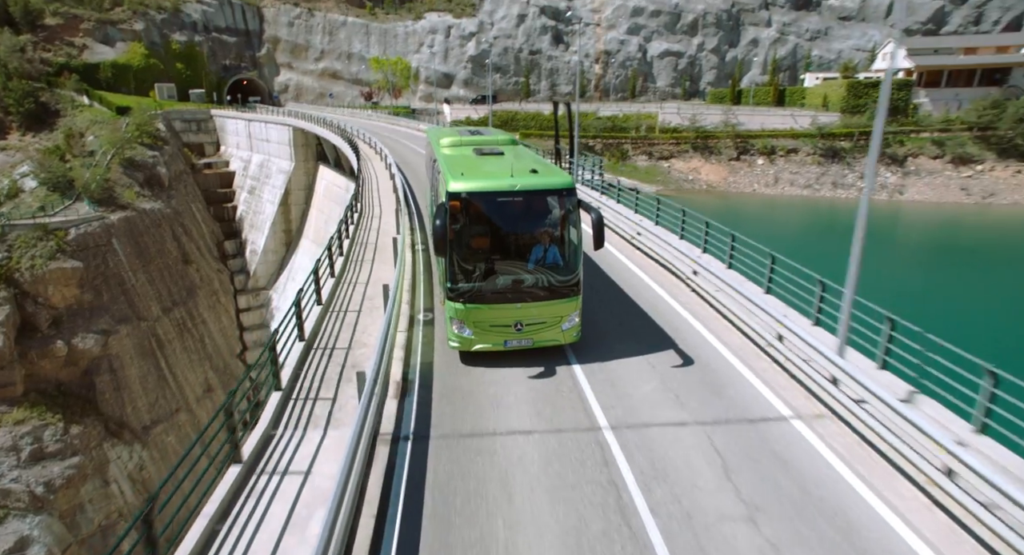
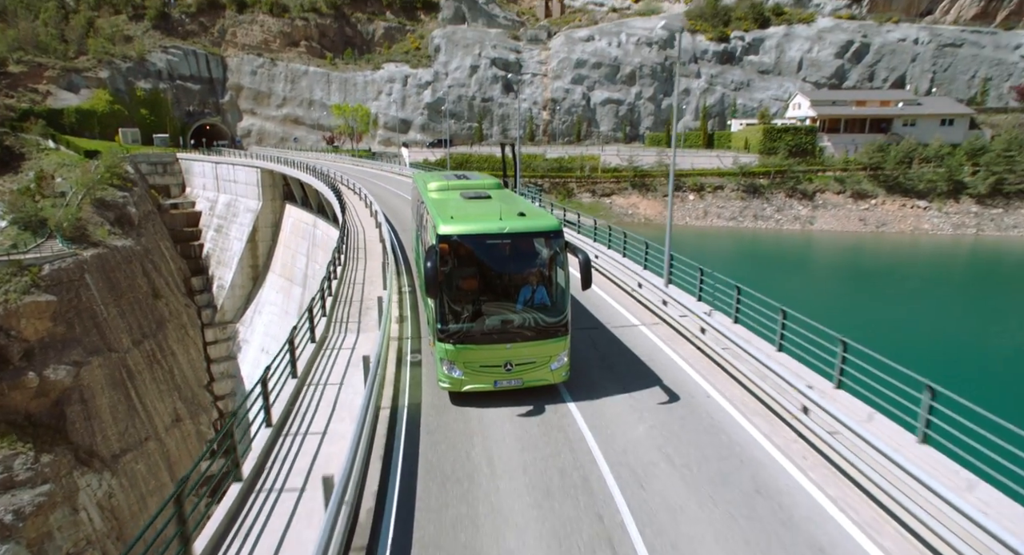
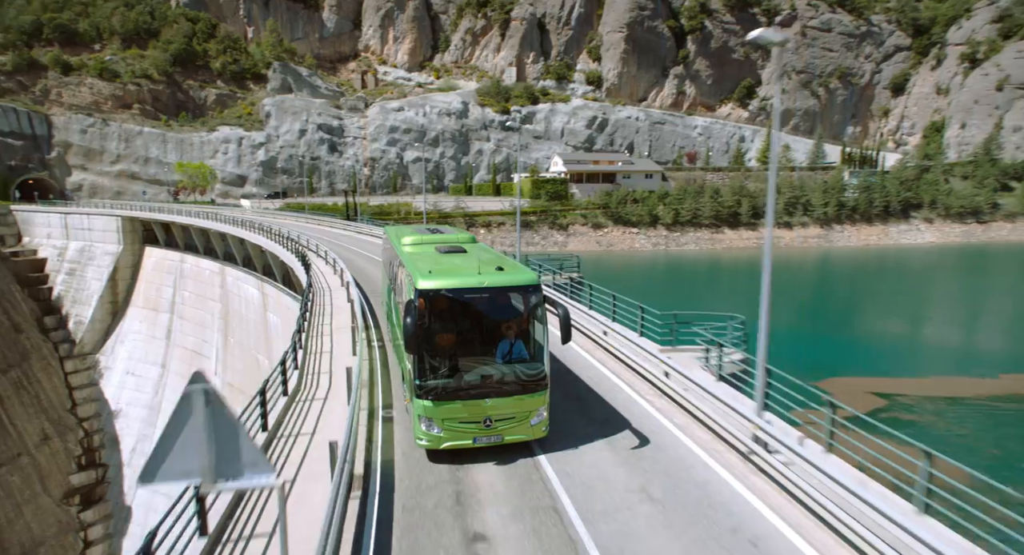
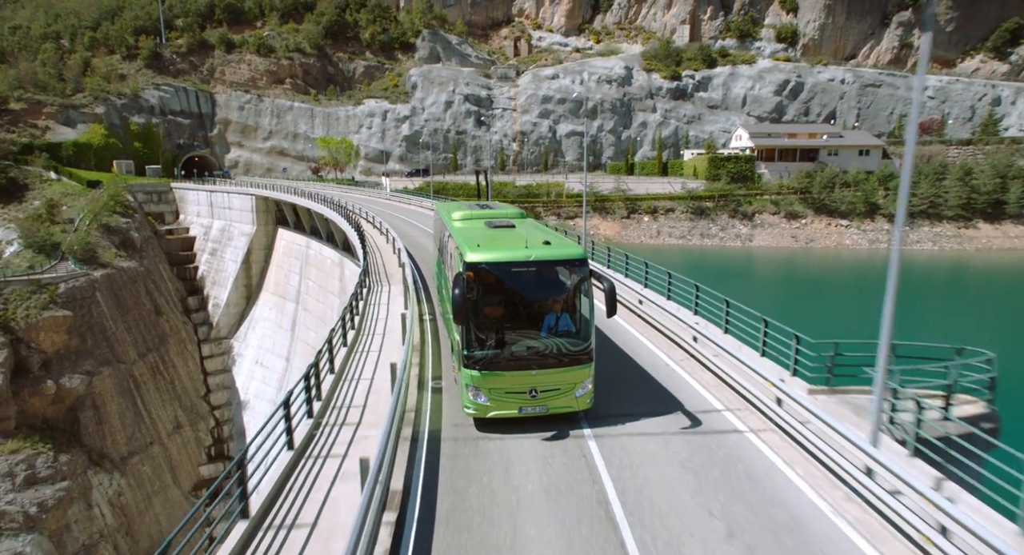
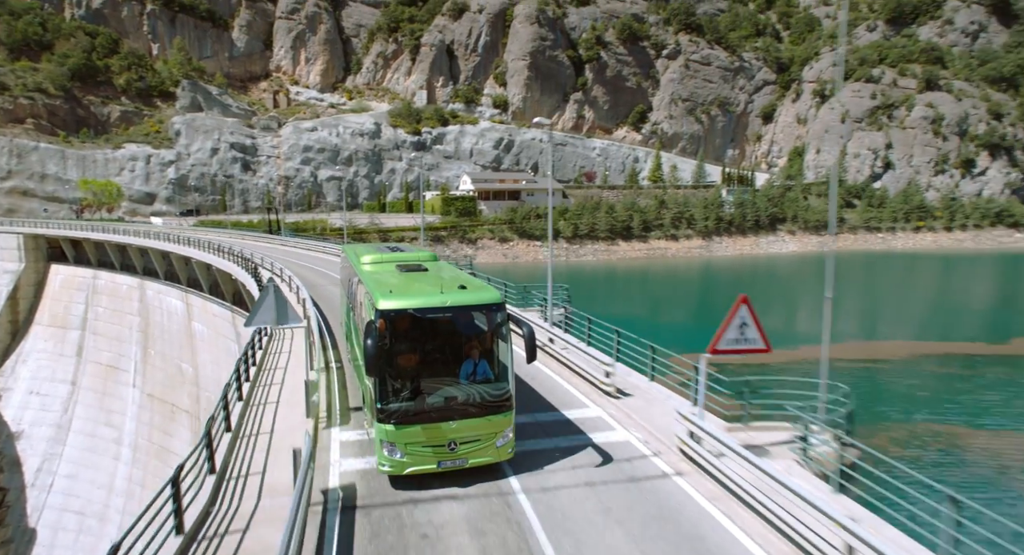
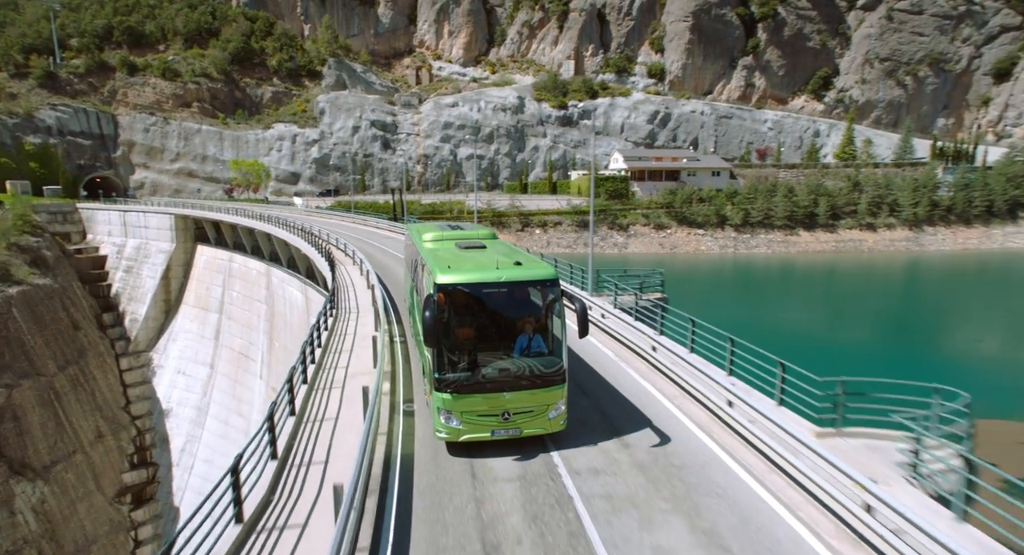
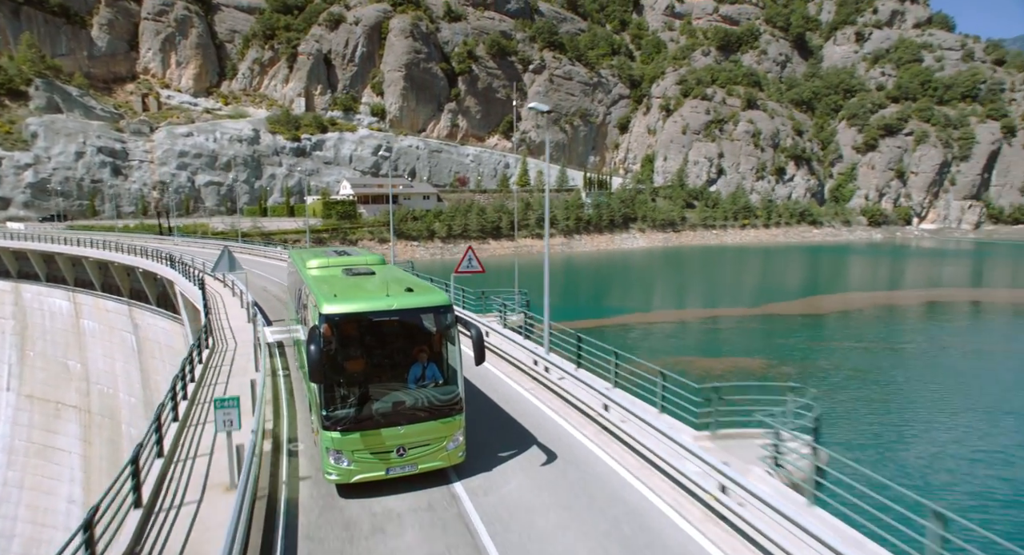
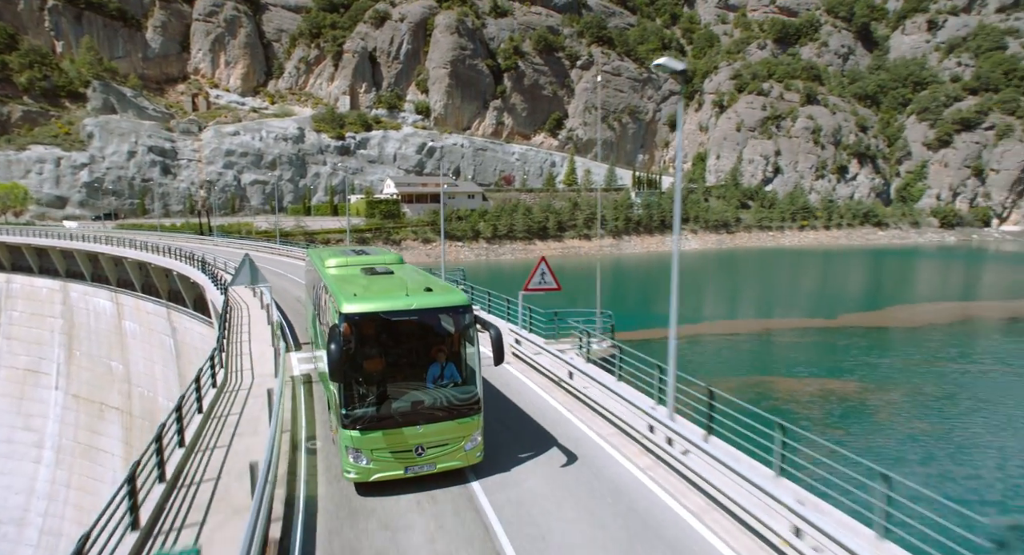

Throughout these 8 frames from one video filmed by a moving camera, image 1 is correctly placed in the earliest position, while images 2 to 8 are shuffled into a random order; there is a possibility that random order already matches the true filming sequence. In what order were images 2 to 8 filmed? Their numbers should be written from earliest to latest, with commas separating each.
2, 4, 6, 3, 5, 8, 7
